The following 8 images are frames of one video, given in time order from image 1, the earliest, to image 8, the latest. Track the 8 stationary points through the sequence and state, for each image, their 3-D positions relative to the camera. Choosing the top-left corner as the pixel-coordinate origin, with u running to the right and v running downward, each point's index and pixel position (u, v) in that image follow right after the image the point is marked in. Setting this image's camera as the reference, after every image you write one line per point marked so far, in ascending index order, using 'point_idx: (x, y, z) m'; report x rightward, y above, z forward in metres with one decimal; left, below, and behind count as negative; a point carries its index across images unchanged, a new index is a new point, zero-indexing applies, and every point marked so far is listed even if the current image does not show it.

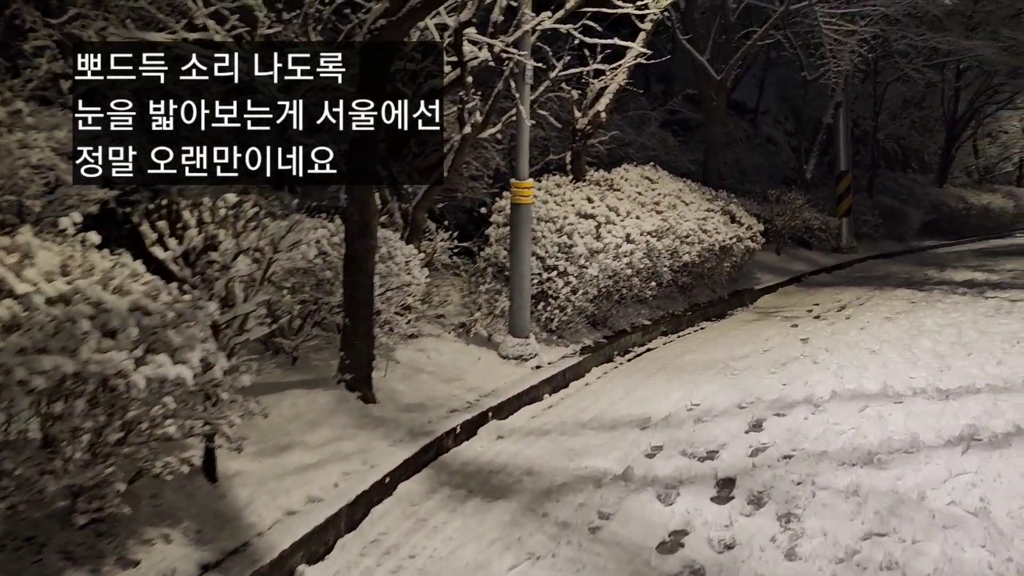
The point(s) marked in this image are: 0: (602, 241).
0: (+0.9, +0.5, +8.8) m
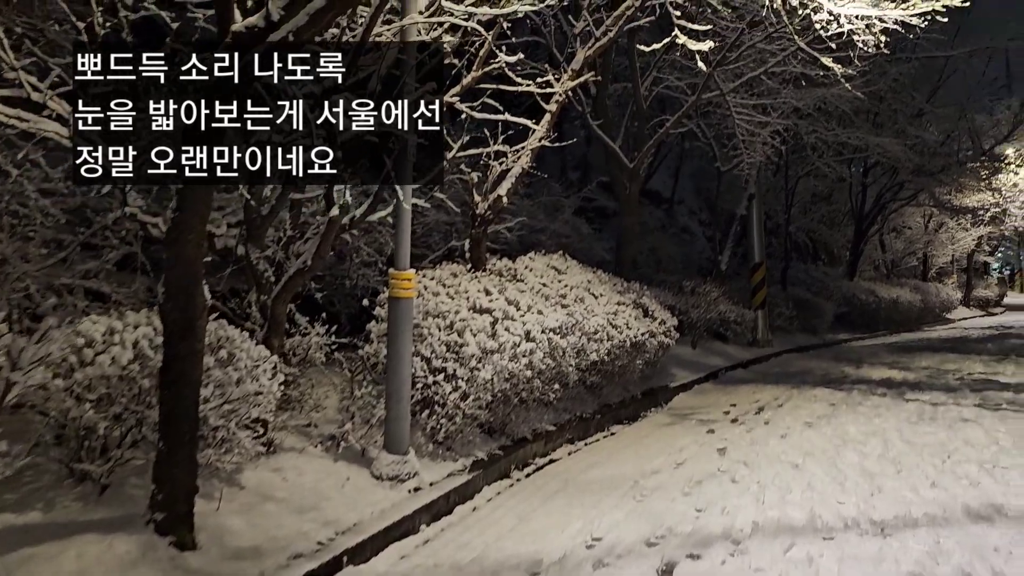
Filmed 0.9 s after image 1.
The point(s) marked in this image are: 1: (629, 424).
0: (-0.1, -0.5, +7.8) m
1: (+1.5, -1.8, +10.8) m
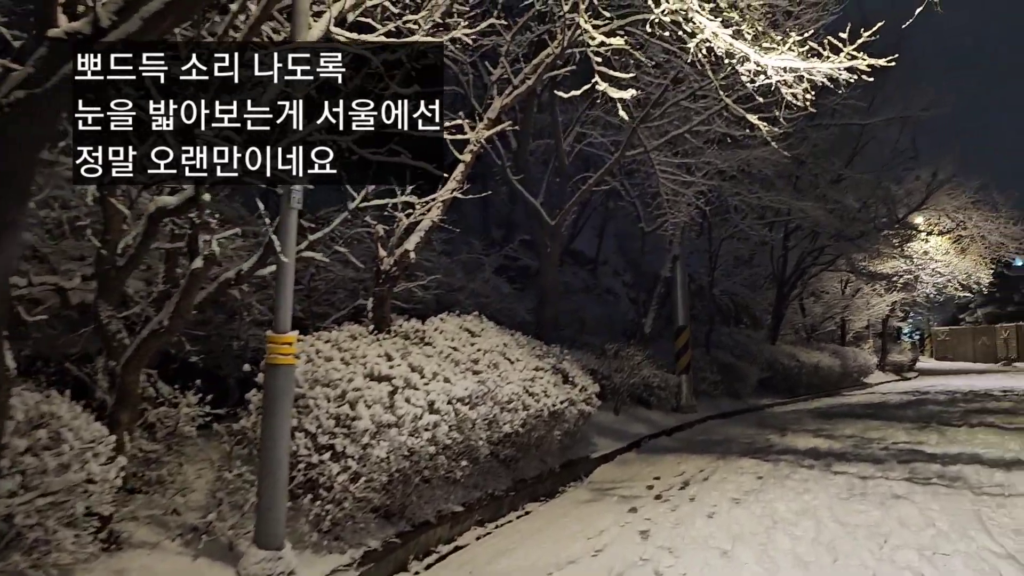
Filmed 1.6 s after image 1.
0: (-0.9, -1.0, +6.9) m
1: (+0.4, -2.5, +10.0) m
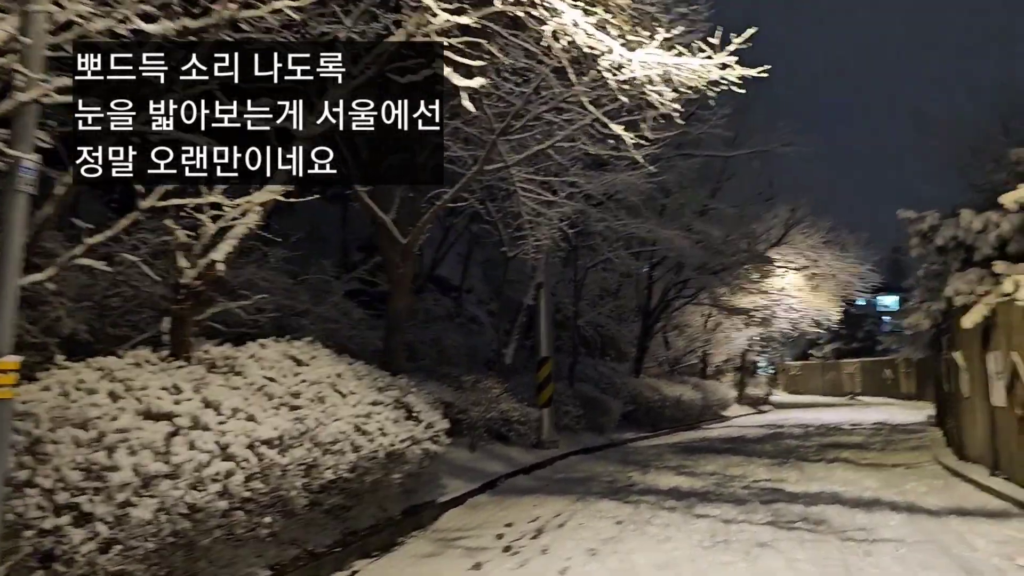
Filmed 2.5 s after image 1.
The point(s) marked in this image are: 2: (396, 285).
0: (-2.2, -1.1, +5.5) m
1: (-1.4, -2.8, +8.7) m
2: (-1.7, +0.1, +12.5) m
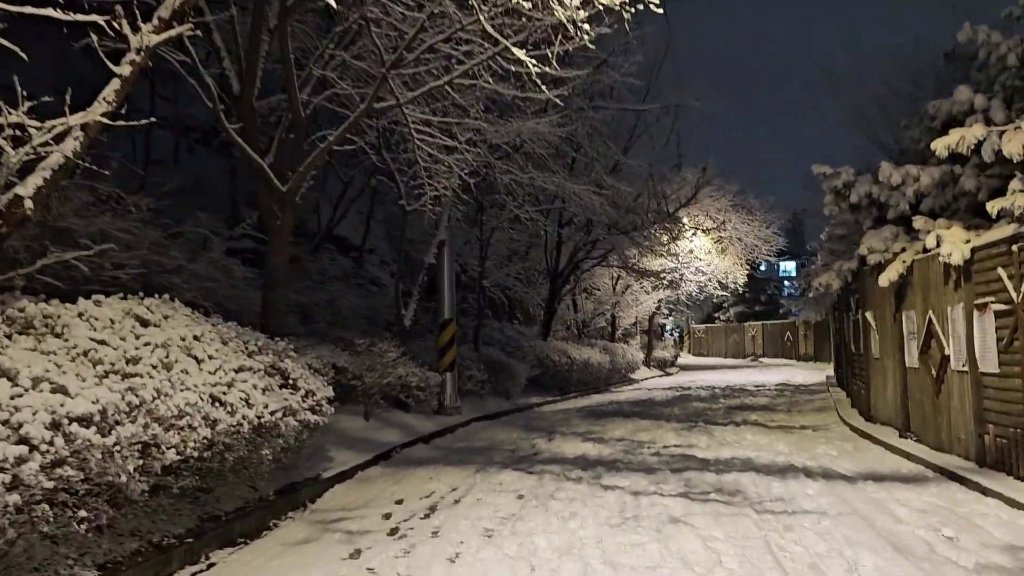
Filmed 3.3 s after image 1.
0: (-2.9, -0.8, +4.2) m
1: (-2.4, -2.3, +7.5) m
2: (-3.2, +0.7, +11.2) m
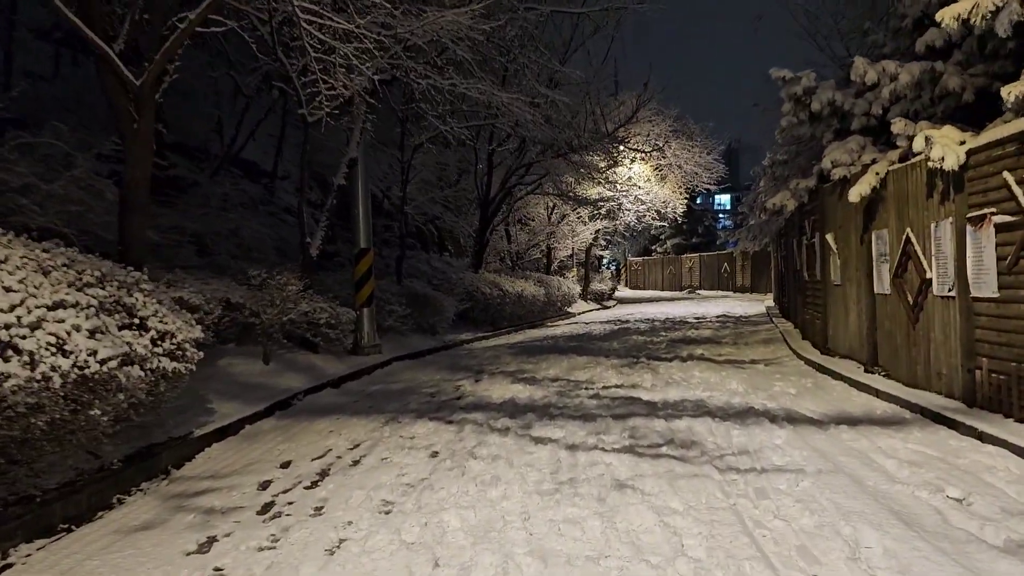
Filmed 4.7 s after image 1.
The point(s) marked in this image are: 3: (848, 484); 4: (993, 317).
0: (-3.3, -0.4, +2.3) m
1: (-3.1, -1.7, +5.8) m
2: (-4.1, +1.6, +9.1) m
3: (+2.3, -1.4, +5.9) m
4: (+4.3, -0.3, +7.5) m
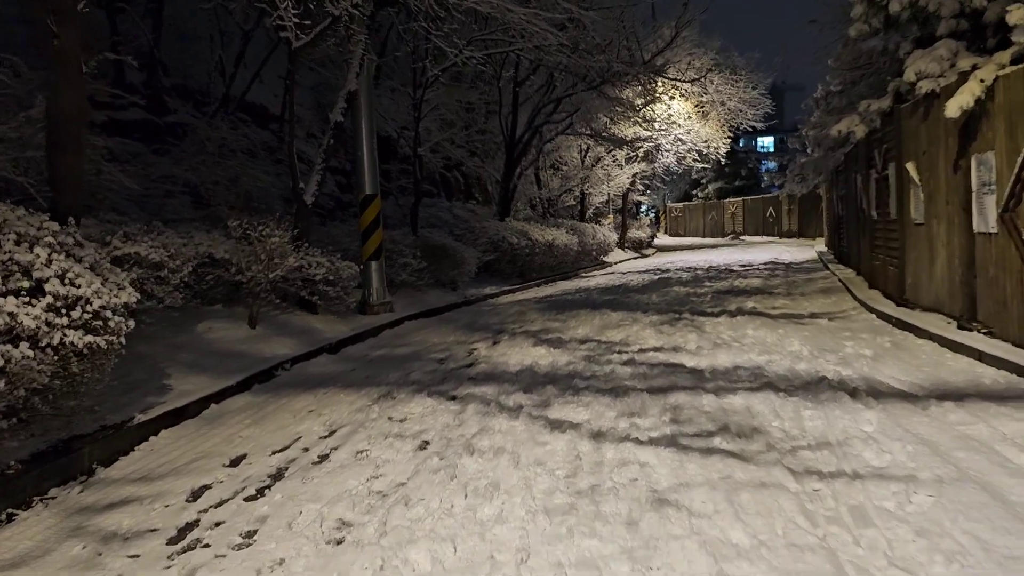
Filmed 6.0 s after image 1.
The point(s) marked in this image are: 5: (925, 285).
0: (-3.5, -0.4, +0.8) m
1: (-3.1, -1.5, +4.3) m
2: (-4.0, +2.0, +7.5) m
3: (+2.3, -1.1, +4.1) m
4: (+4.3, +0.2, +5.6) m
5: (+4.9, 0.0, +10.0) m
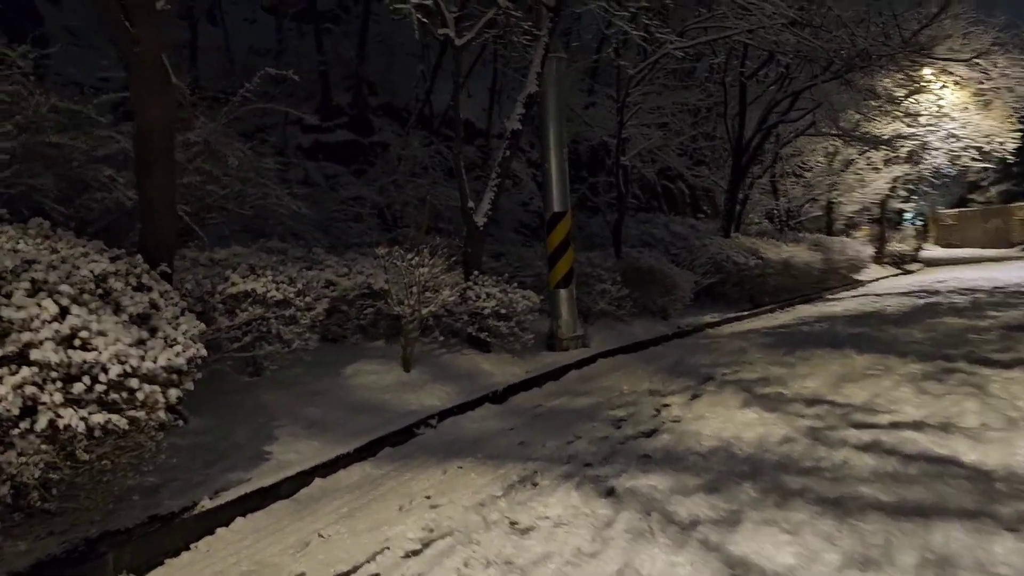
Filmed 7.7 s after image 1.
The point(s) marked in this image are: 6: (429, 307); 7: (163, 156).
0: (-4.1, -0.7, -0.1) m
1: (-2.8, -1.8, +3.1) m
2: (-2.7, +1.6, +6.4) m
3: (+2.4, -1.4, +1.4) m
4: (+4.7, -0.2, +2.2) m
5: (+6.5, -0.4, +6.3) m
6: (-0.8, -0.2, +9.4) m
7: (-2.6, +1.0, +6.7) m
